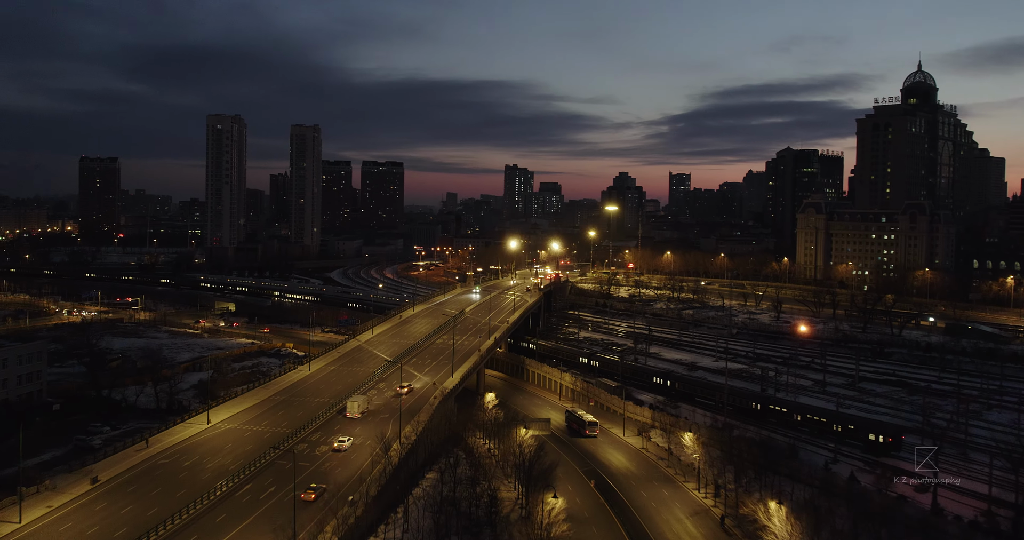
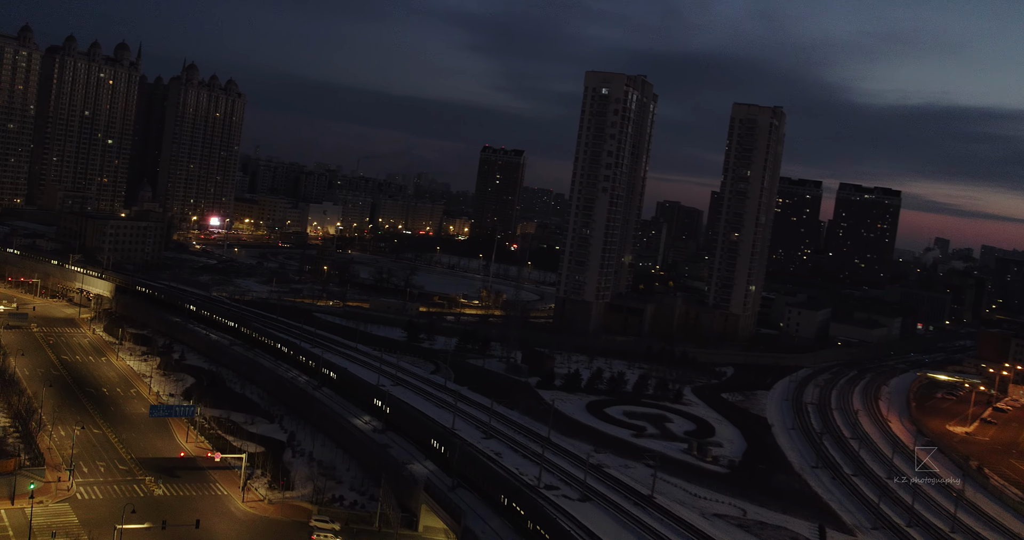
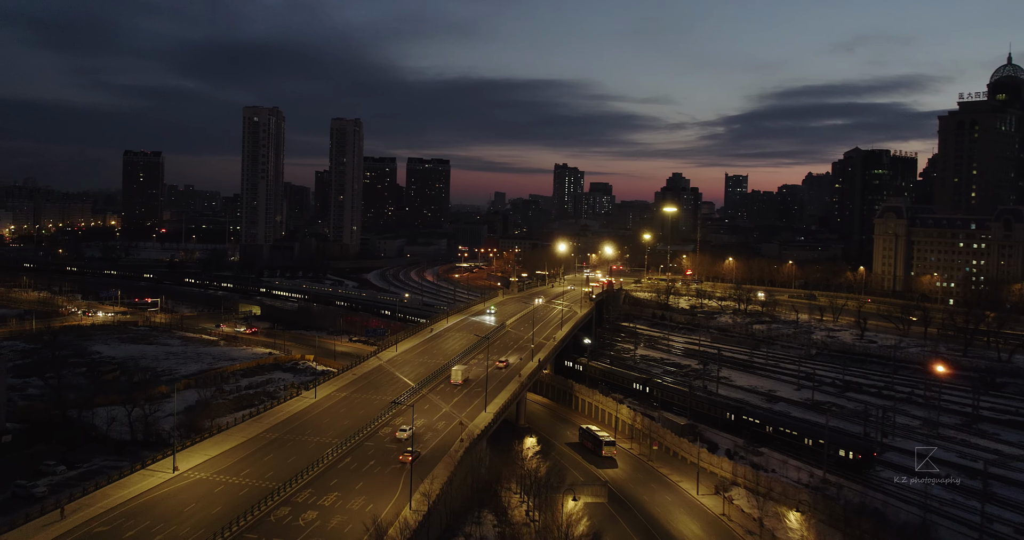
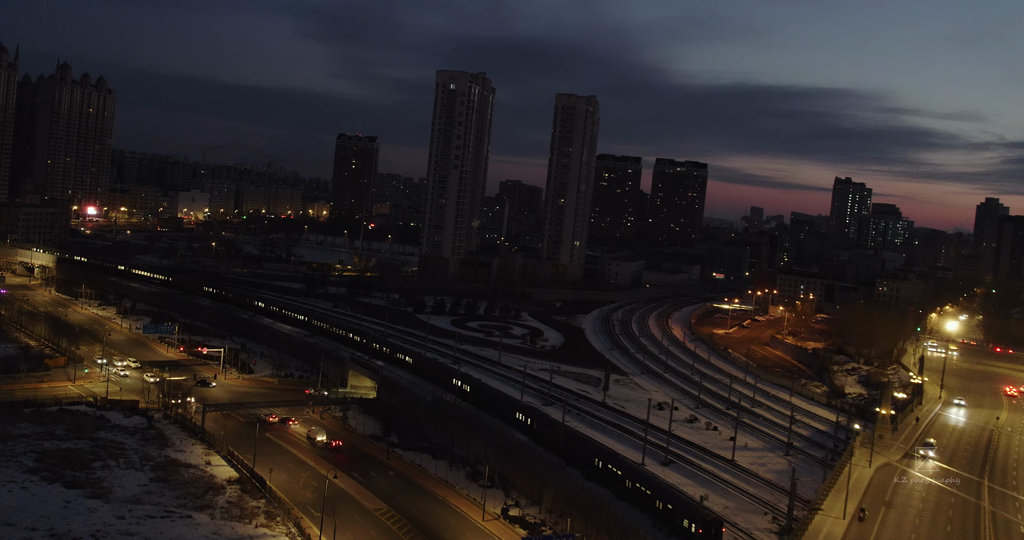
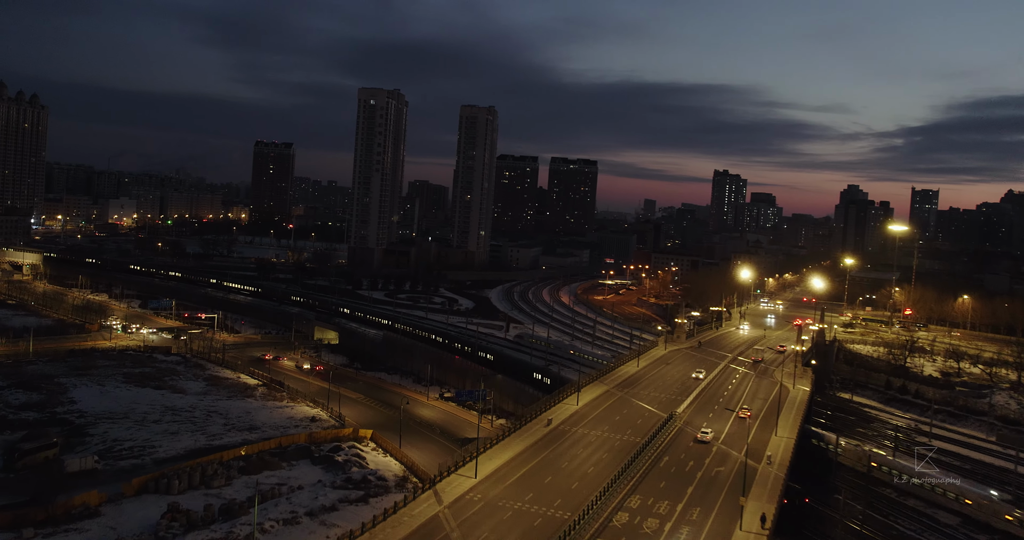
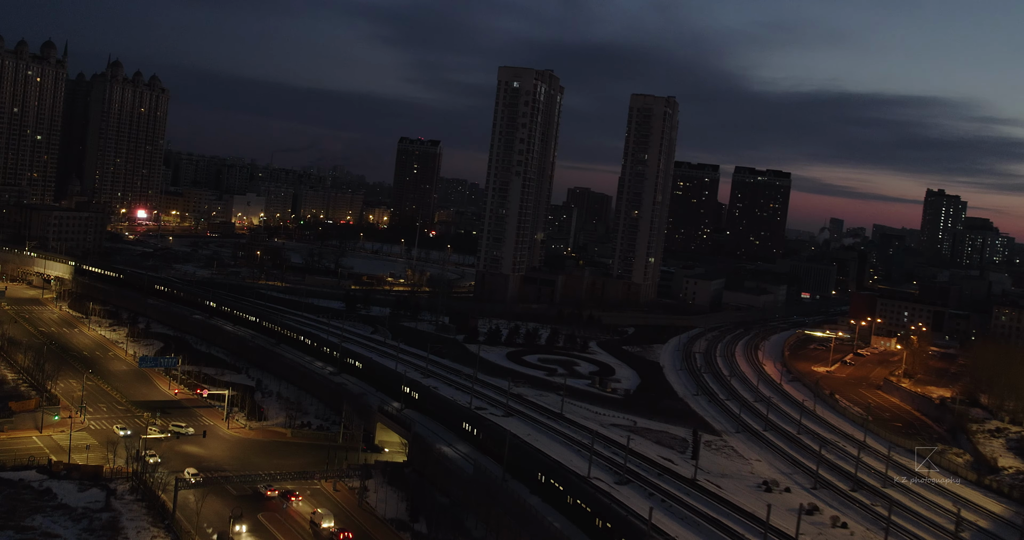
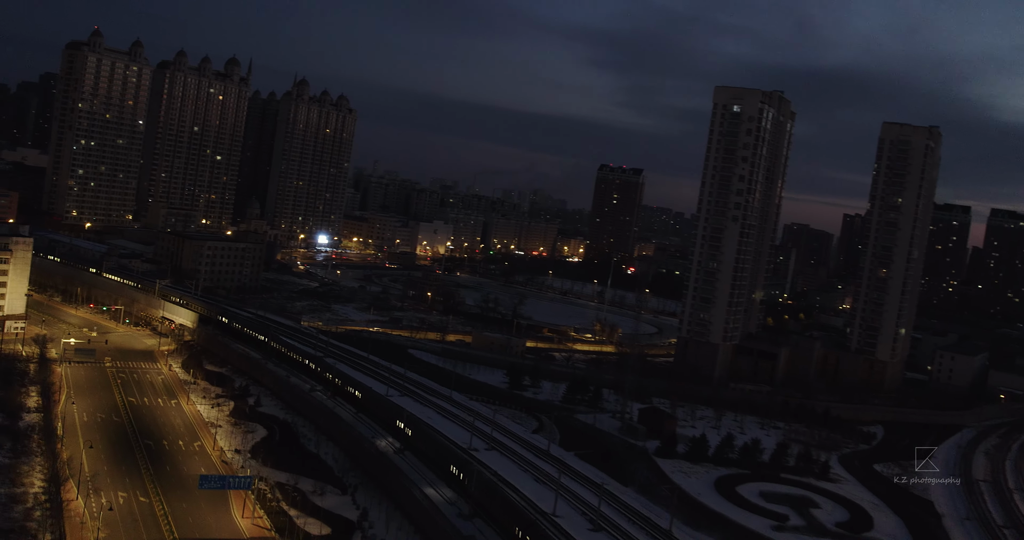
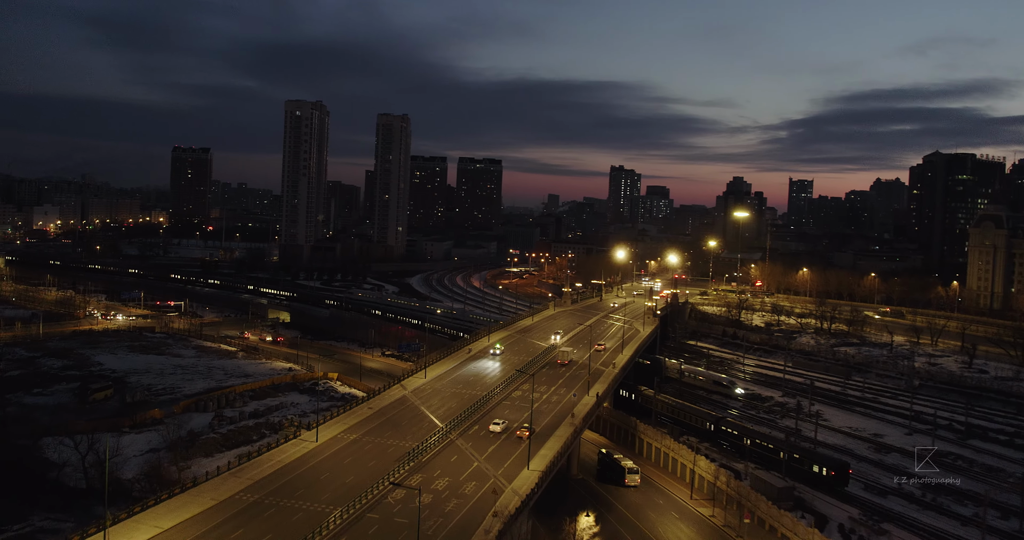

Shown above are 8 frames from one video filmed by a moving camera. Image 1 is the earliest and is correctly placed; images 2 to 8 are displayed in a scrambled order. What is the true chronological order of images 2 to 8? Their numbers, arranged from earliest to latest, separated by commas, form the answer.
3, 8, 5, 4, 6, 2, 7
